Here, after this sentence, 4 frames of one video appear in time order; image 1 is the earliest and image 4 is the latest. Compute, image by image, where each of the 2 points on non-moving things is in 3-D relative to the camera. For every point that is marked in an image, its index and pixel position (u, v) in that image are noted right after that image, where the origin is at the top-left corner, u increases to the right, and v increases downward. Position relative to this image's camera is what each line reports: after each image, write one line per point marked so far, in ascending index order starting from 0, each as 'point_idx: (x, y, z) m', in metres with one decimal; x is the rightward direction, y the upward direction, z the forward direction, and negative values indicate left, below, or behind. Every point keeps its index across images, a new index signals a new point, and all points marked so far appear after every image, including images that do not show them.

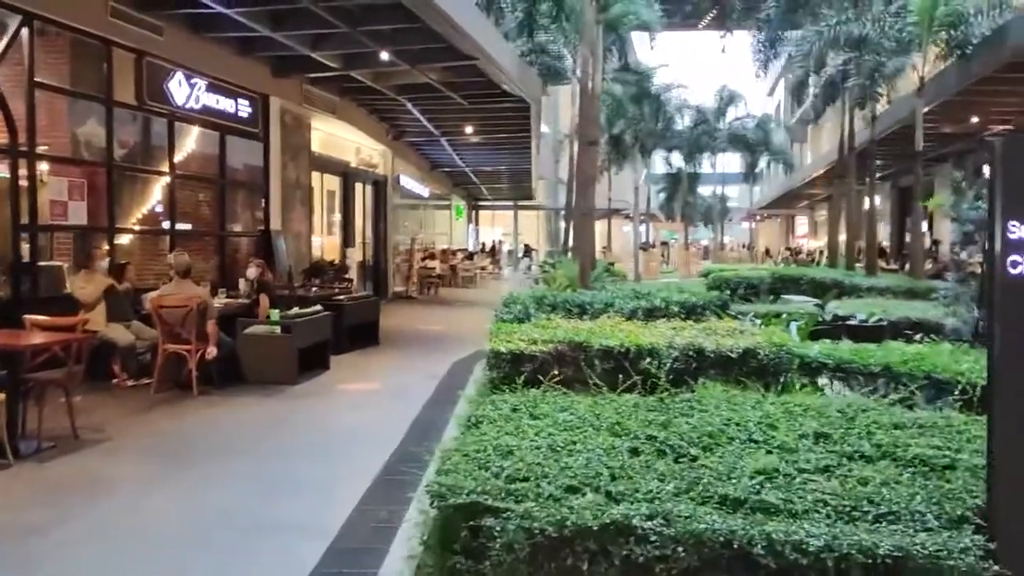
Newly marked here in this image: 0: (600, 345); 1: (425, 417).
0: (+0.6, -0.4, +6.1) m
1: (-0.7, -1.1, +7.4) m
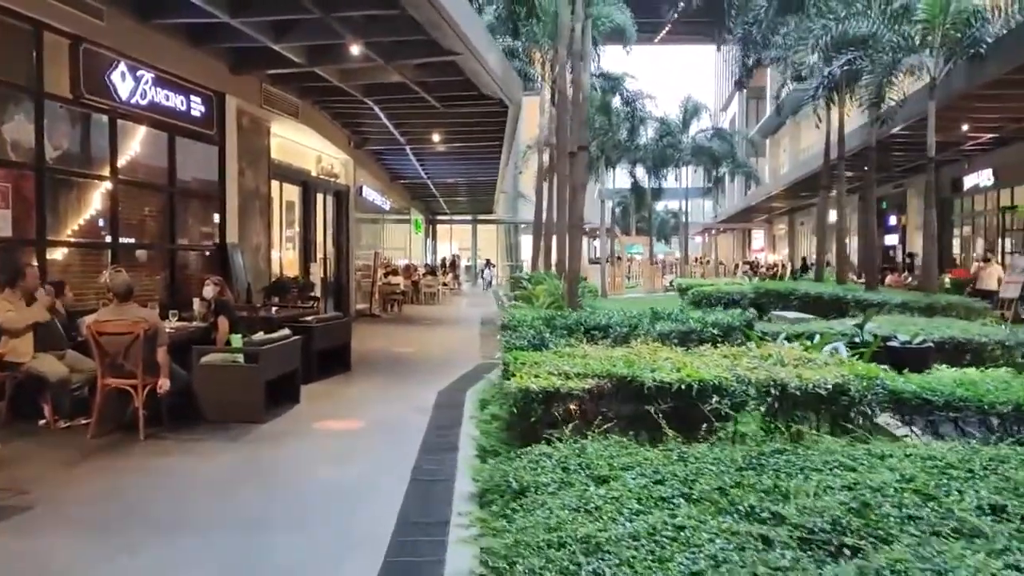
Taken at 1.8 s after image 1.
0: (+0.8, -0.5, +4.9) m
1: (-0.6, -1.2, +6.2) m
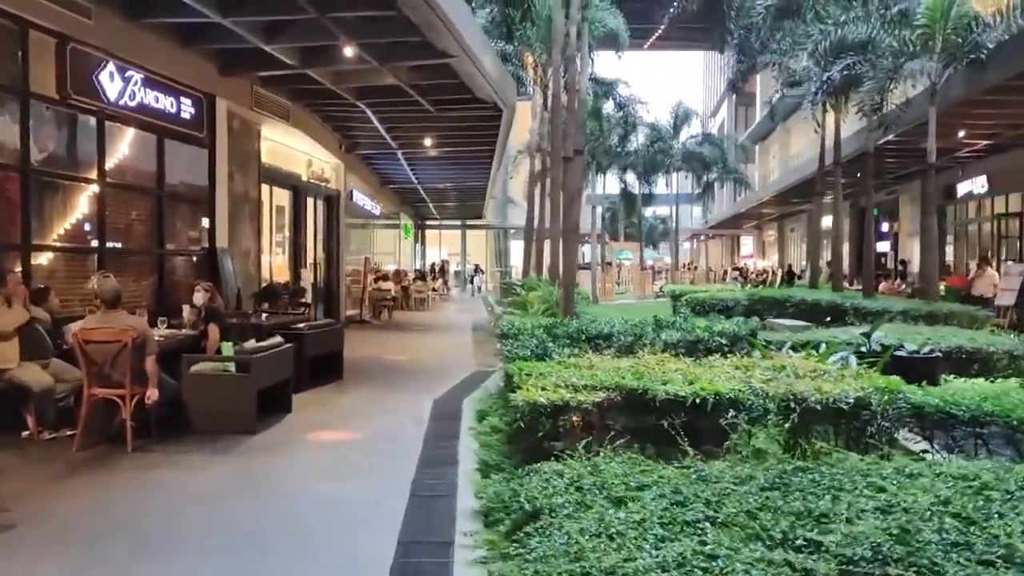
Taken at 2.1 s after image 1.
0: (+0.8, -0.6, +4.7) m
1: (-0.6, -1.3, +5.9) m
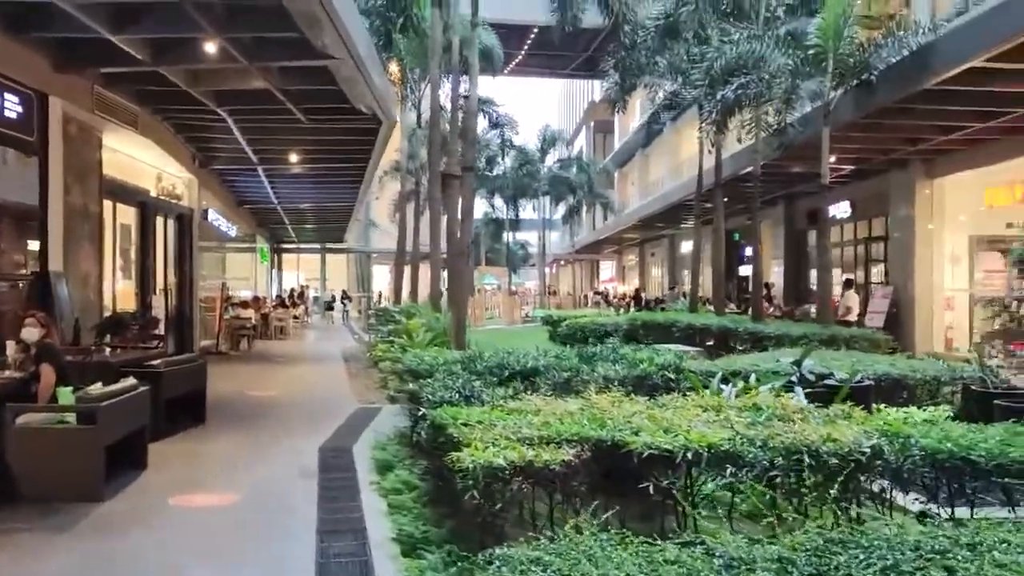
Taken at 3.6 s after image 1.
0: (+0.6, -0.7, +3.8) m
1: (-1.0, -1.5, +4.8) m
